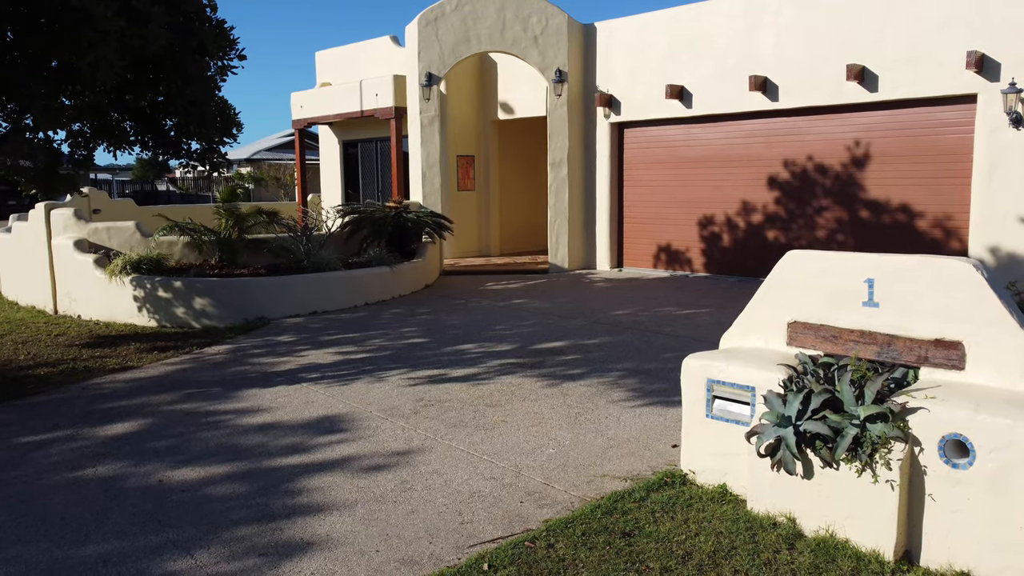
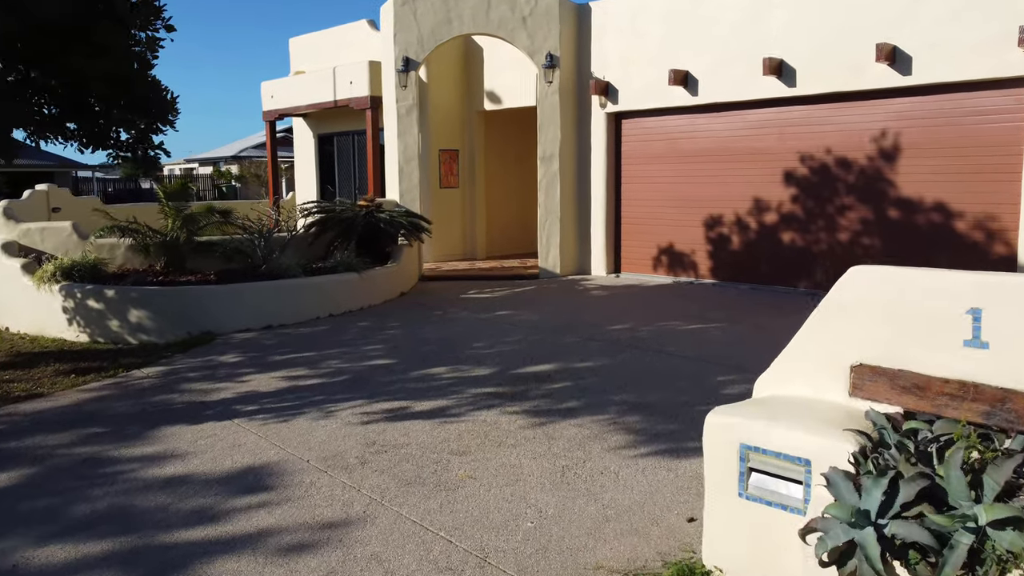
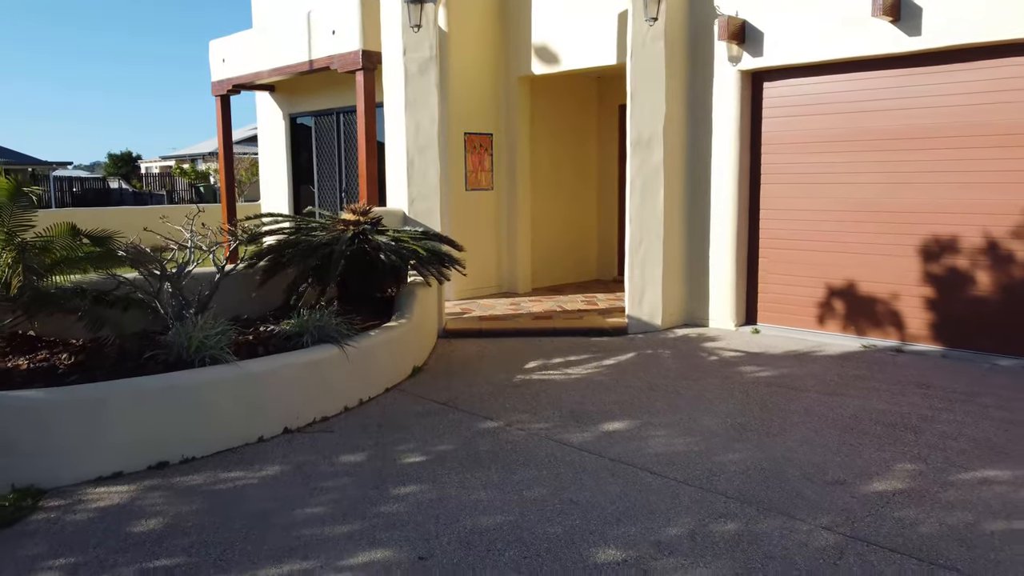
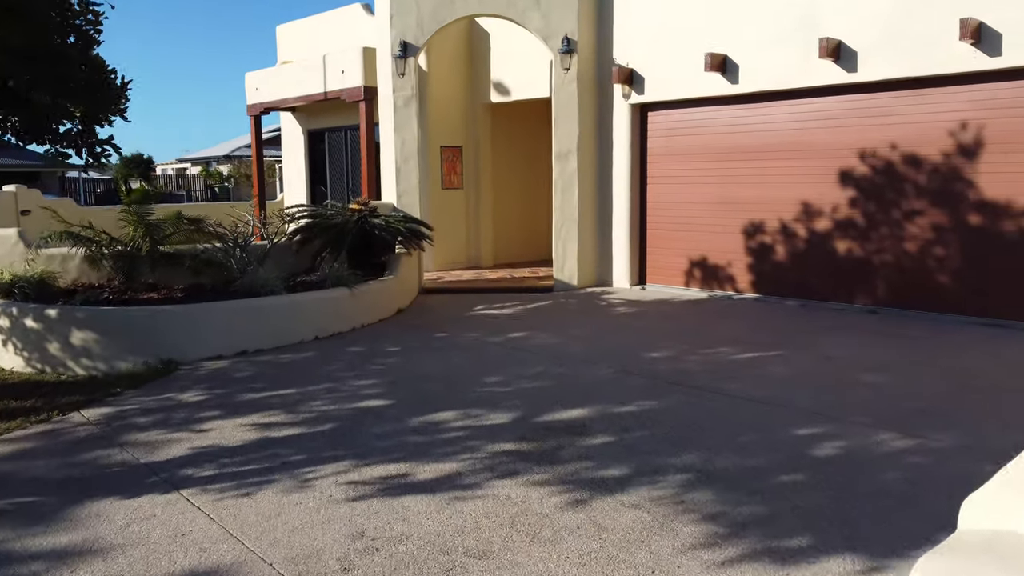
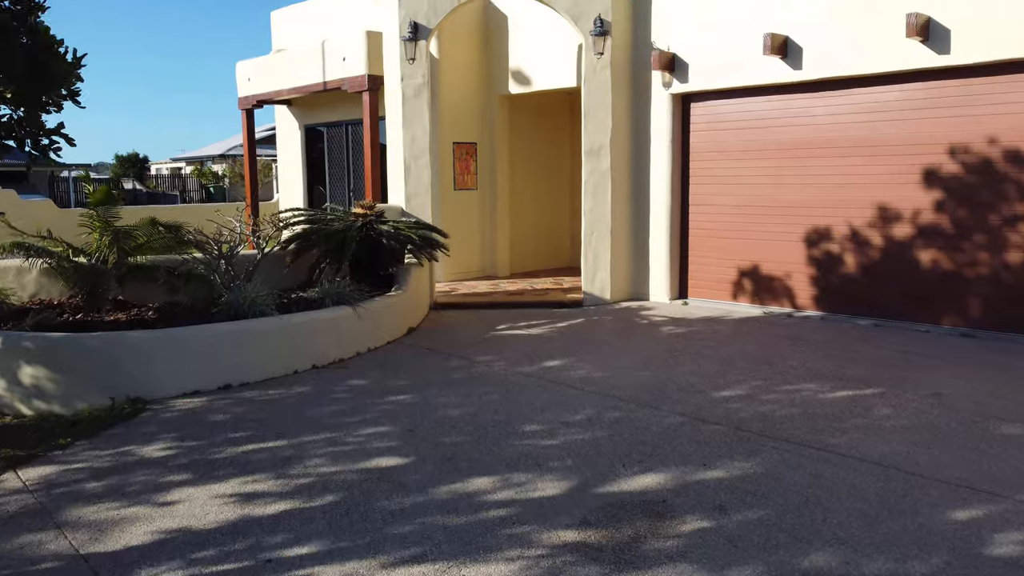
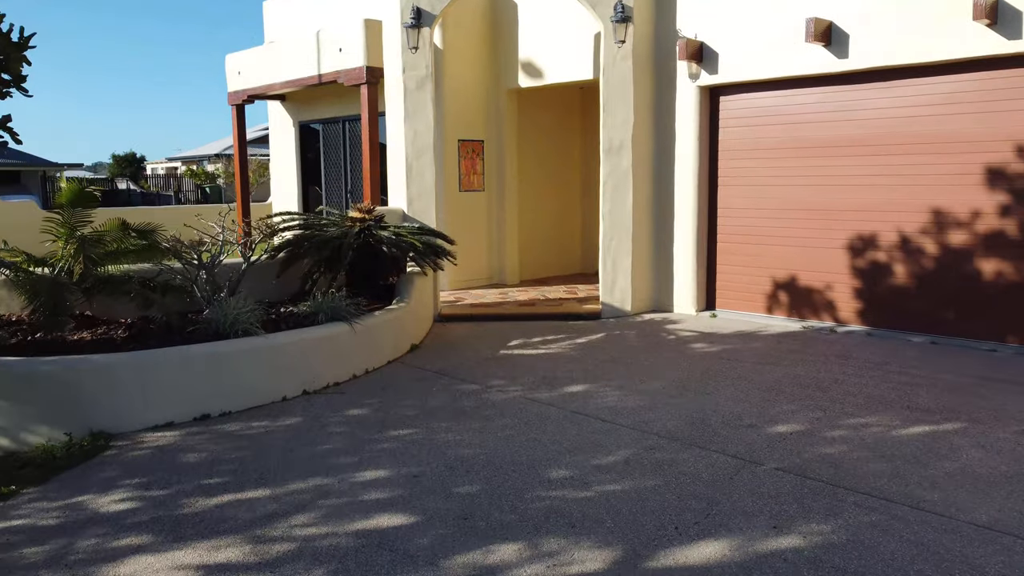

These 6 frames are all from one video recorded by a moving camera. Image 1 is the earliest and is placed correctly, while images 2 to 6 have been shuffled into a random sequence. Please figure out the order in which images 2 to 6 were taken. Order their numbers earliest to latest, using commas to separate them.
2, 4, 5, 6, 3
